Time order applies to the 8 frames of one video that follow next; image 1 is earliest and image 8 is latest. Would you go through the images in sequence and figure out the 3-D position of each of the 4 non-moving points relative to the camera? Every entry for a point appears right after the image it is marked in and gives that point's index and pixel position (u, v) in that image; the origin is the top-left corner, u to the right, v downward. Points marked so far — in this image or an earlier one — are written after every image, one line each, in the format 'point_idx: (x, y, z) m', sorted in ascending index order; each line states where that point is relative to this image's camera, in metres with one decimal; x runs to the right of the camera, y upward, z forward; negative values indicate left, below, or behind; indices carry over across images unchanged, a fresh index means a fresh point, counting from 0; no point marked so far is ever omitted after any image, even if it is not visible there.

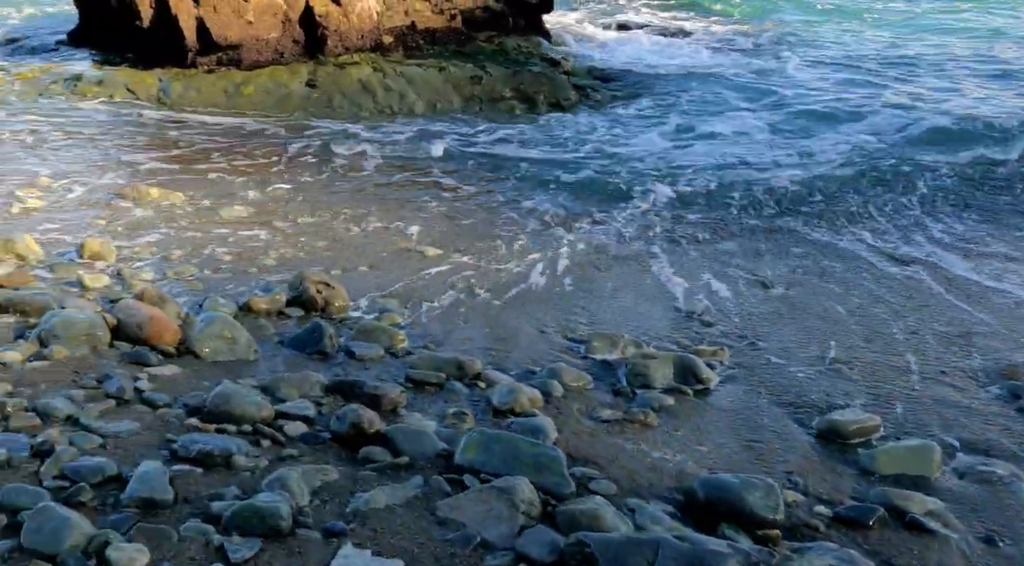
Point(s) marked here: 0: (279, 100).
0: (-3.5, +2.7, +16.9) m
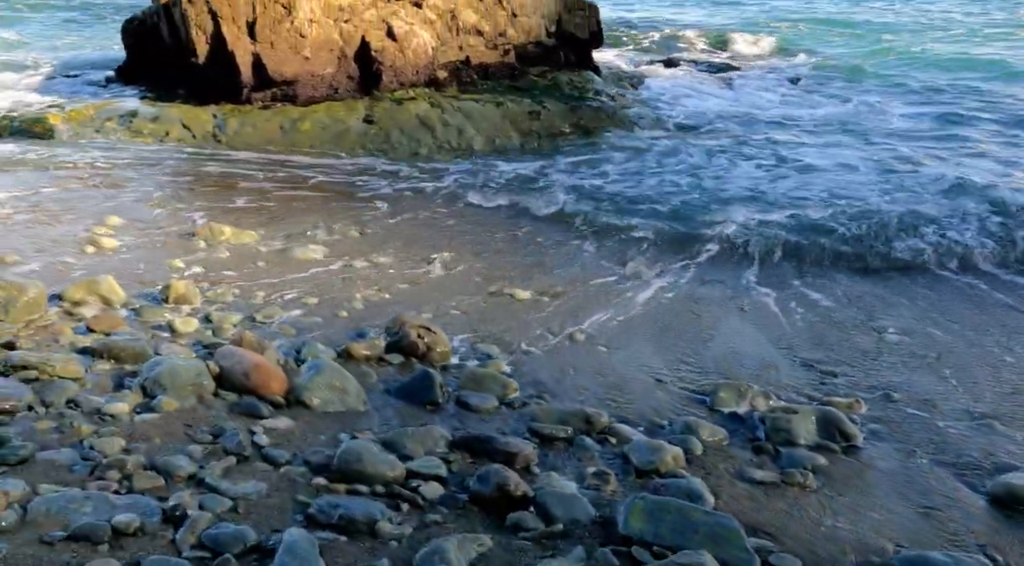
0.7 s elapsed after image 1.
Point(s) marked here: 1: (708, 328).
0: (-2.6, +2.2, +16.7) m
1: (+1.5, -0.3, +8.5) m
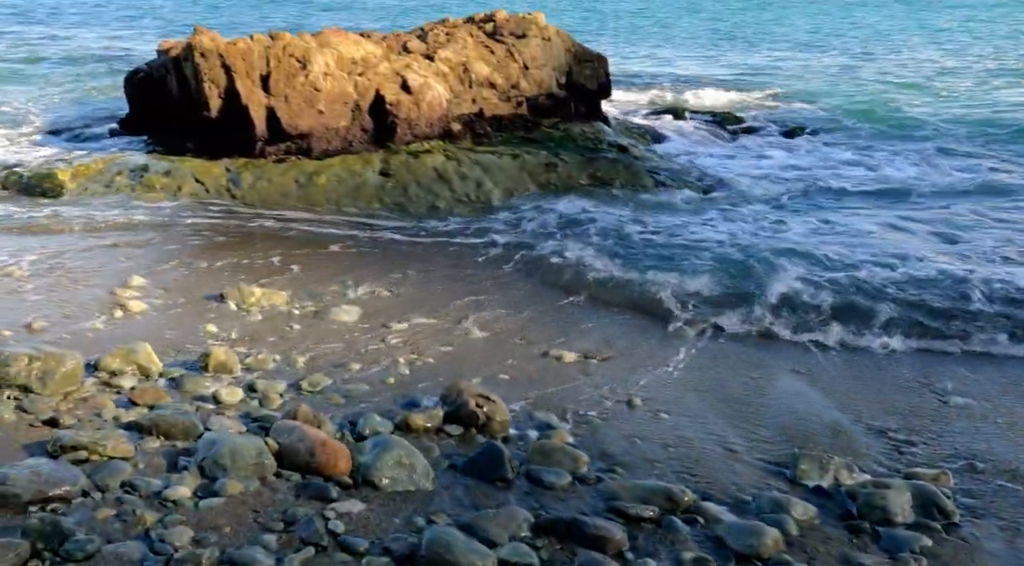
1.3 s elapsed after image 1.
0: (-2.3, +1.3, +16.5) m
1: (+1.9, -0.8, +8.3) m
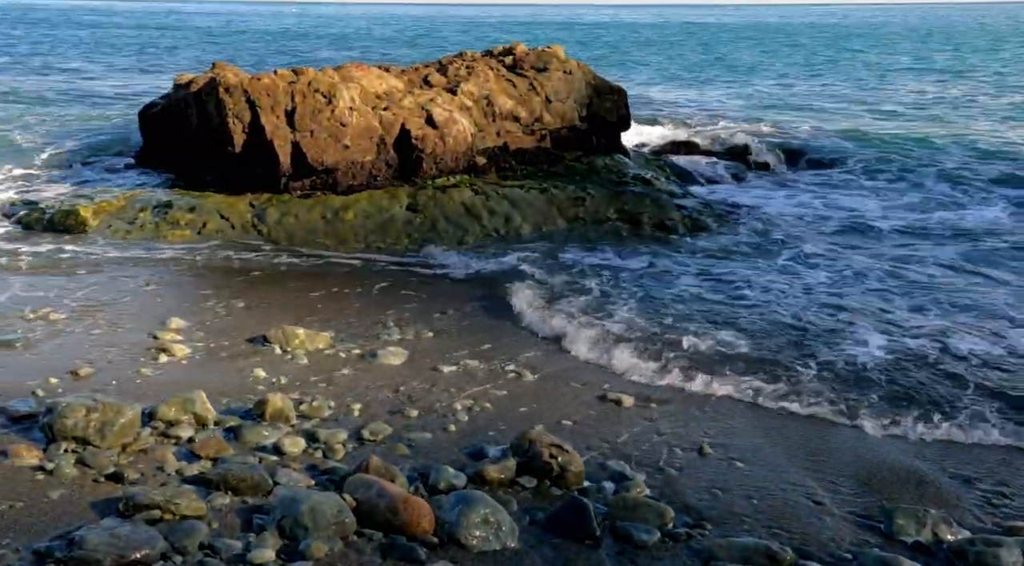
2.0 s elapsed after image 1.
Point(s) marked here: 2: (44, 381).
0: (-1.9, +0.8, +16.3) m
1: (+2.3, -1.1, +8.1) m
2: (-3.7, -0.8, +9.0) m
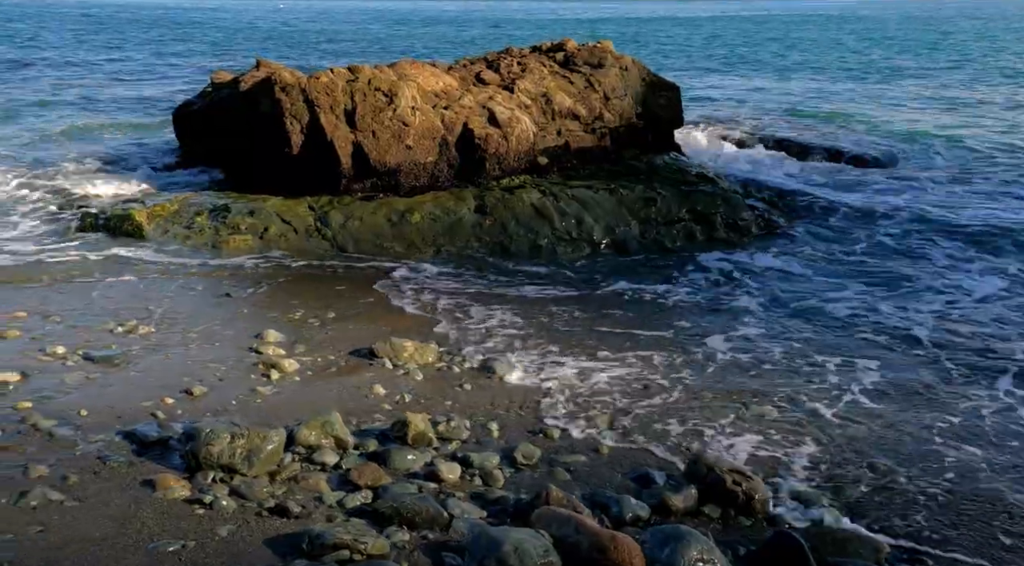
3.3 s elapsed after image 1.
0: (-0.9, +0.8, +15.9) m
1: (+3.3, -1.1, +7.7) m
2: (-2.7, -0.9, +8.6) m
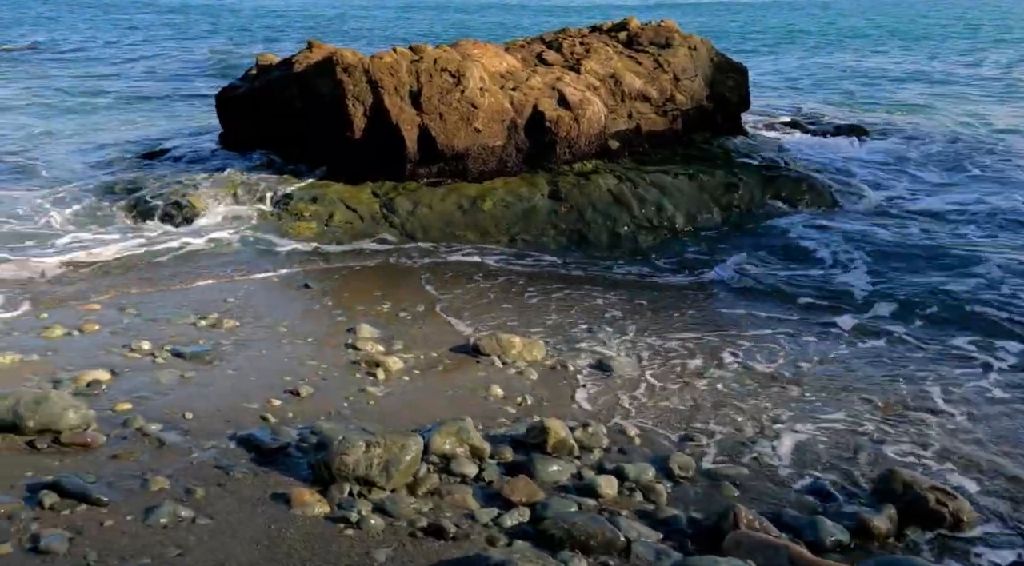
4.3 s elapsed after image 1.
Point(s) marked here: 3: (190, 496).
0: (+0.1, +0.9, +15.3) m
1: (+4.3, -1.1, +7.0) m
2: (-1.7, -0.8, +8.0) m
3: (-1.7, -1.1, +6.1) m
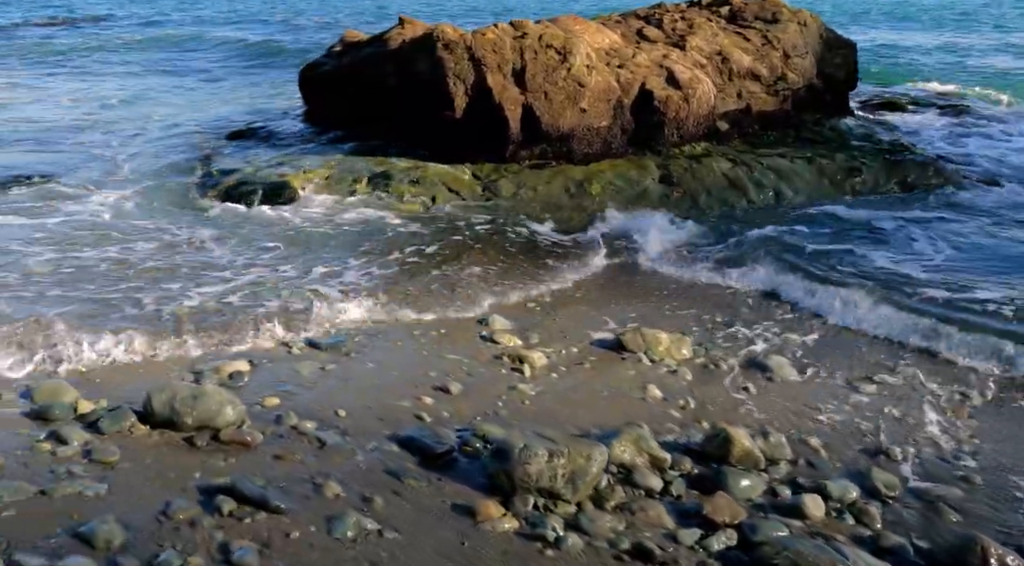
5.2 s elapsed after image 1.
0: (+1.6, +1.1, +14.8) m
1: (+5.3, -1.2, +6.4) m
2: (-0.6, -0.8, +7.6) m
3: (-0.7, -1.1, +5.8) m
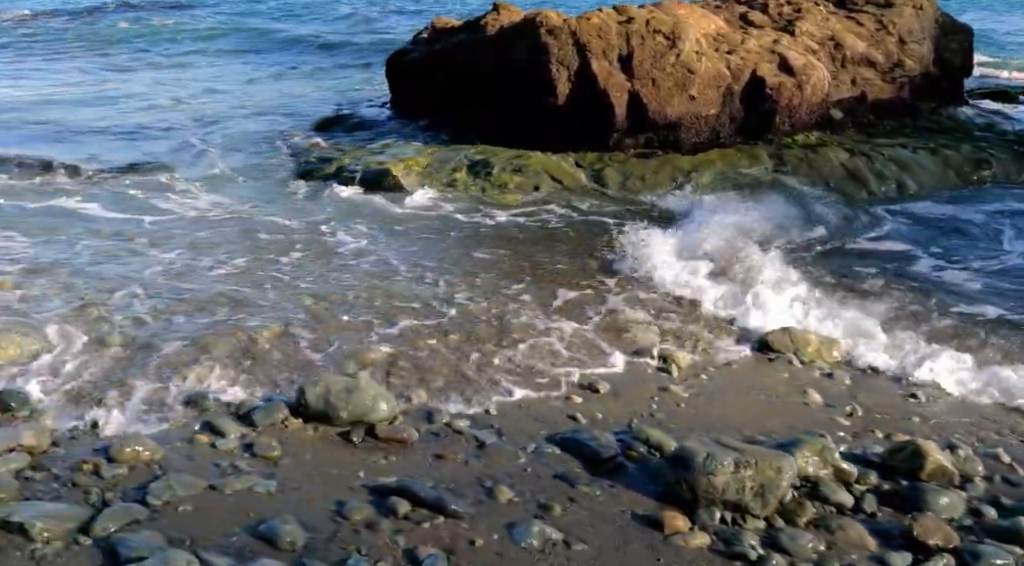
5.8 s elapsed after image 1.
0: (+2.9, +1.1, +14.3) m
1: (+6.2, -1.3, +5.7) m
2: (+0.4, -0.7, +7.2) m
3: (+0.2, -1.1, +5.4) m
